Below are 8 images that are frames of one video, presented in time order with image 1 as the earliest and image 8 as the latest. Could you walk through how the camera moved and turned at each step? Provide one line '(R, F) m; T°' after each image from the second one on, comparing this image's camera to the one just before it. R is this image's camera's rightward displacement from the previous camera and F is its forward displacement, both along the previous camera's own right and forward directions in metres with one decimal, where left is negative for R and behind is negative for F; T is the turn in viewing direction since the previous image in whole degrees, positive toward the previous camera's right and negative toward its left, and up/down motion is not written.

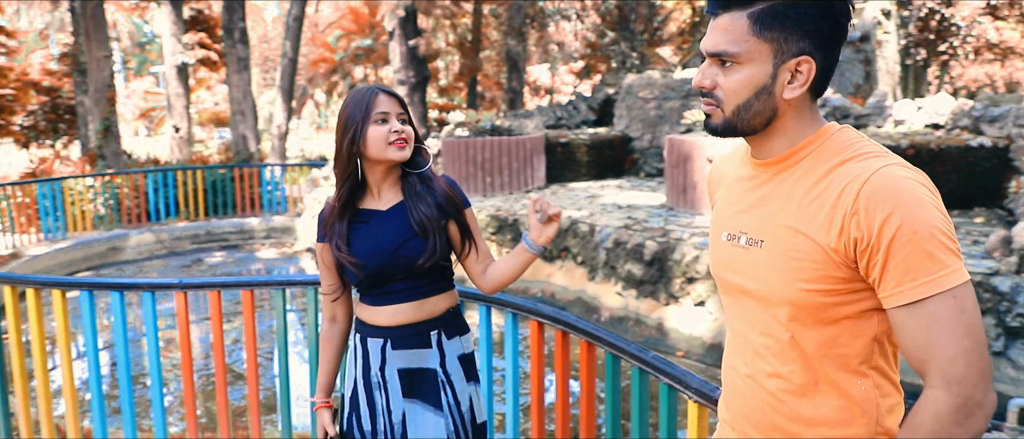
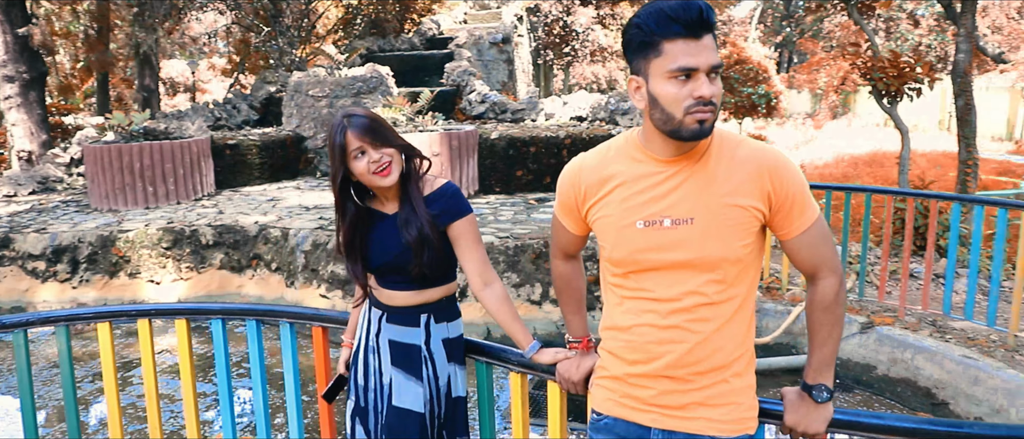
(-0.5, +0.1) m; +27°
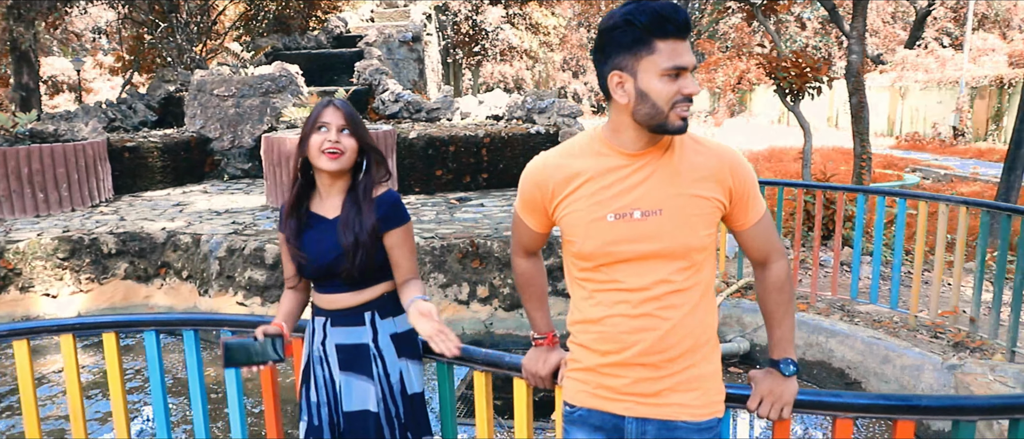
(-0.2, 0.0) m; +7°
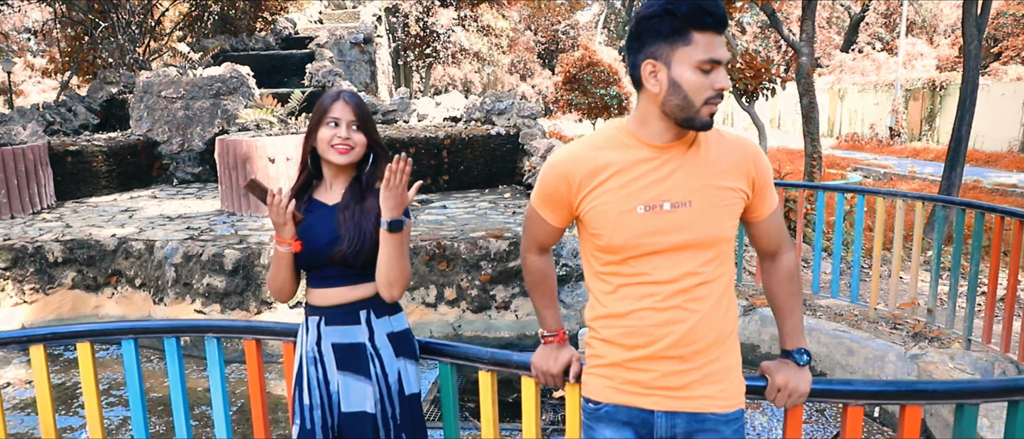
(-0.2, 0.0) m; +4°
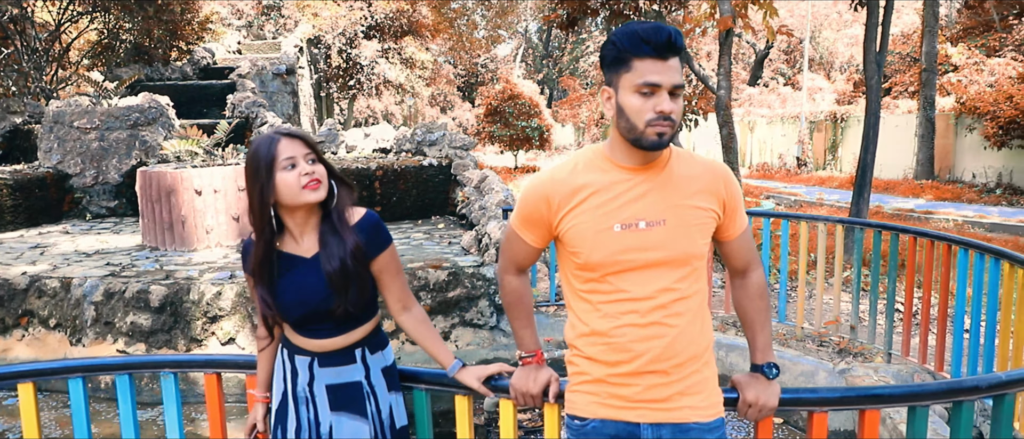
(-0.2, 0.0) m; +6°
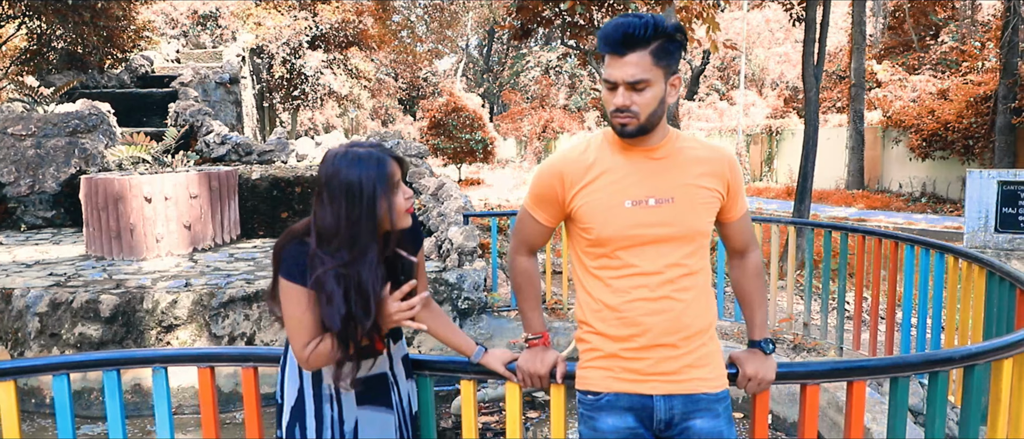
(-0.2, 0.0) m; +5°
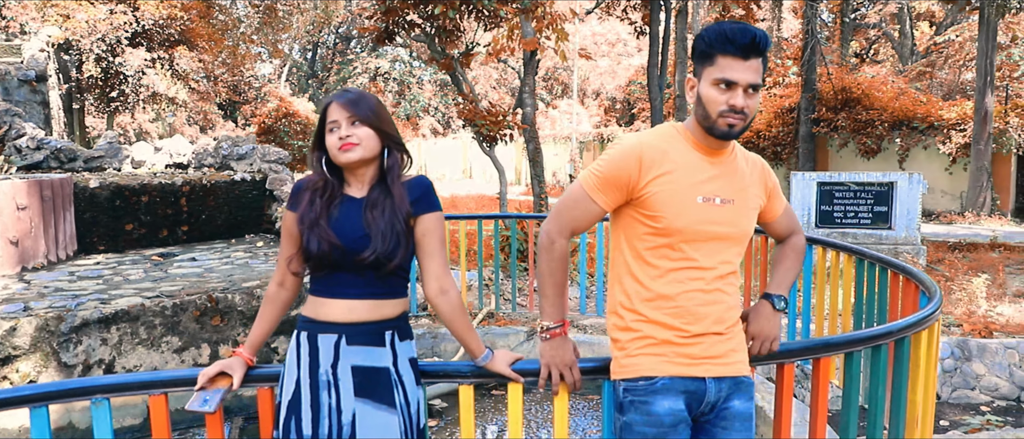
(-0.5, +0.1) m; +14°
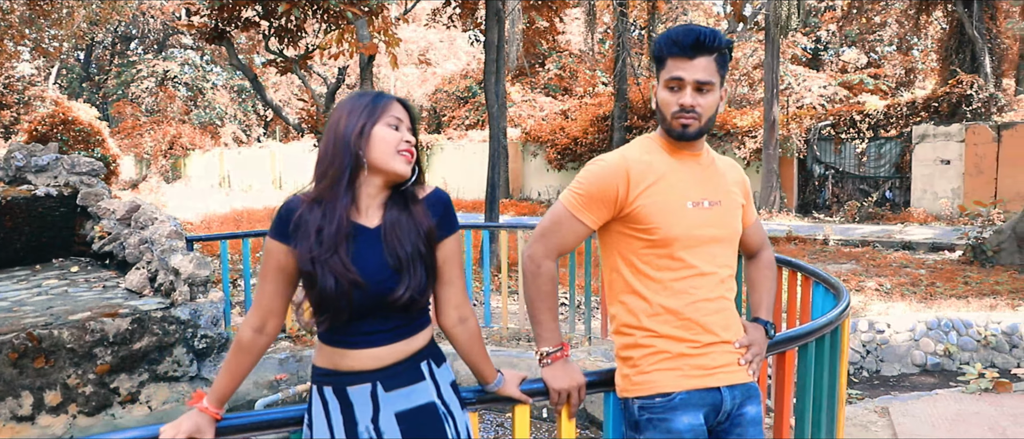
(-0.5, +0.3) m; +15°
